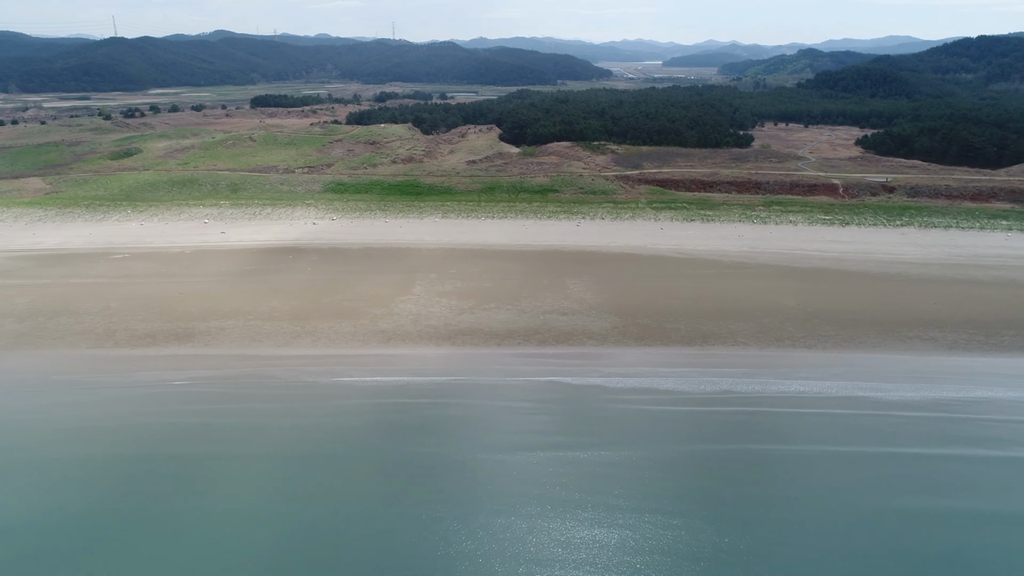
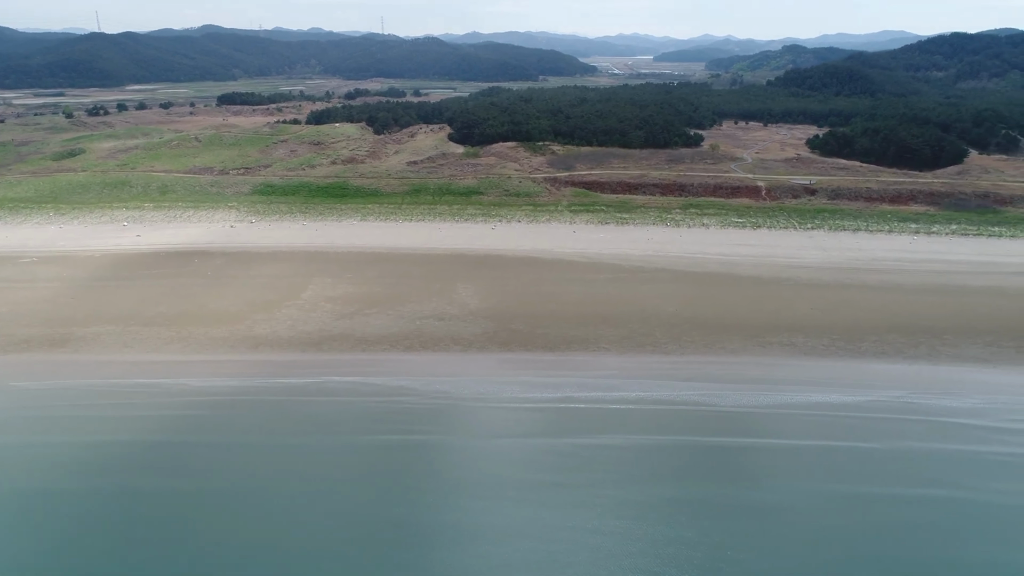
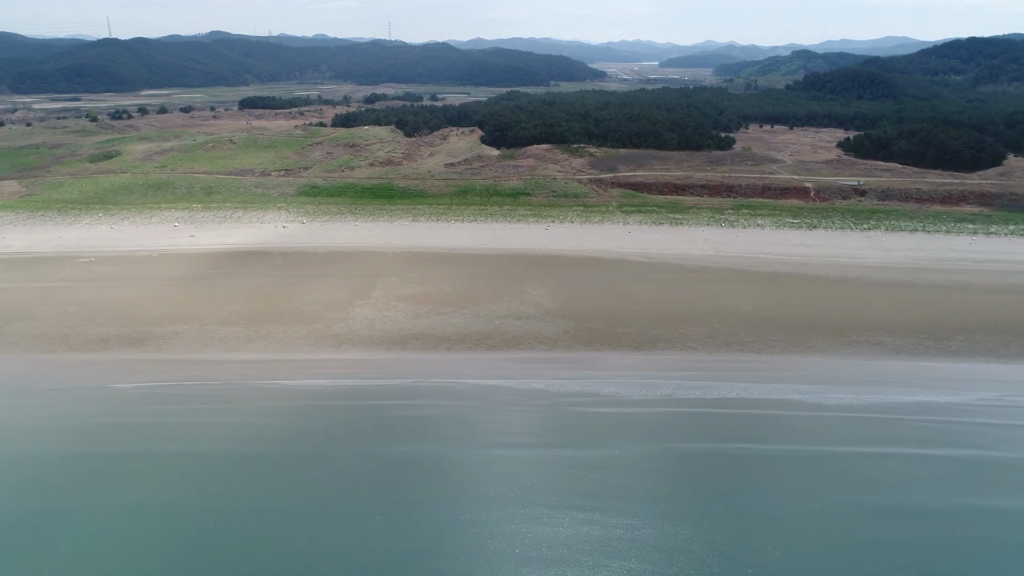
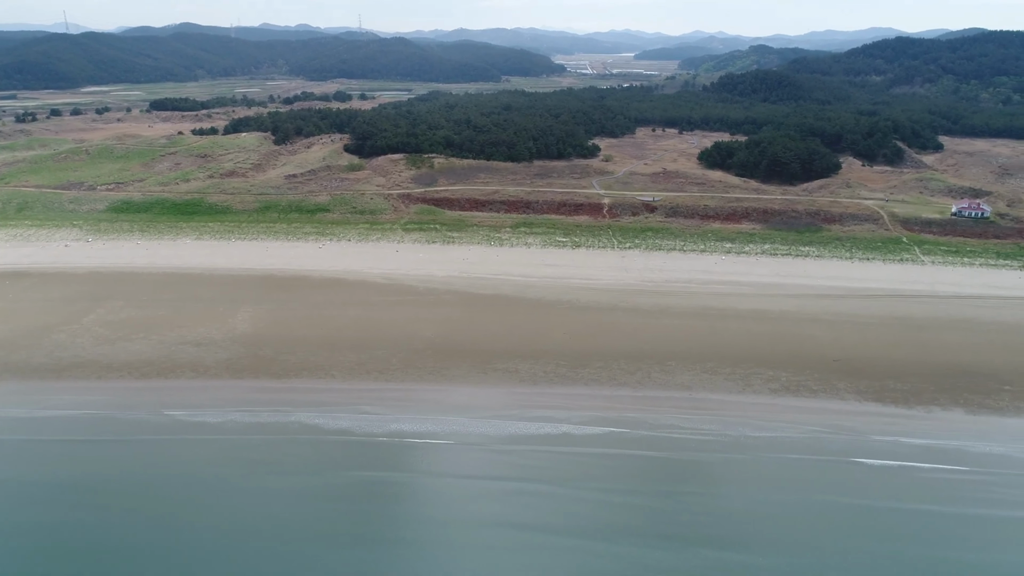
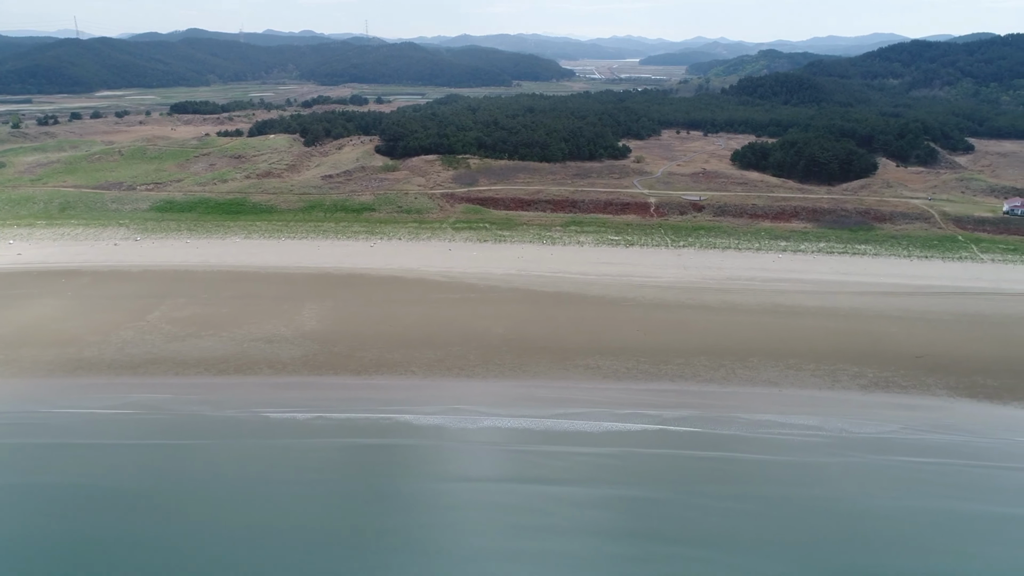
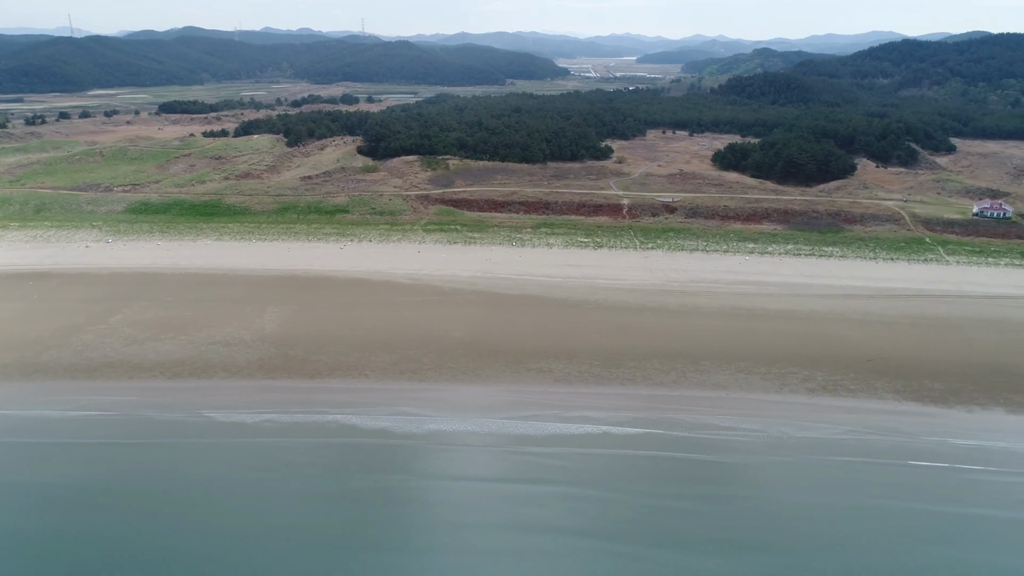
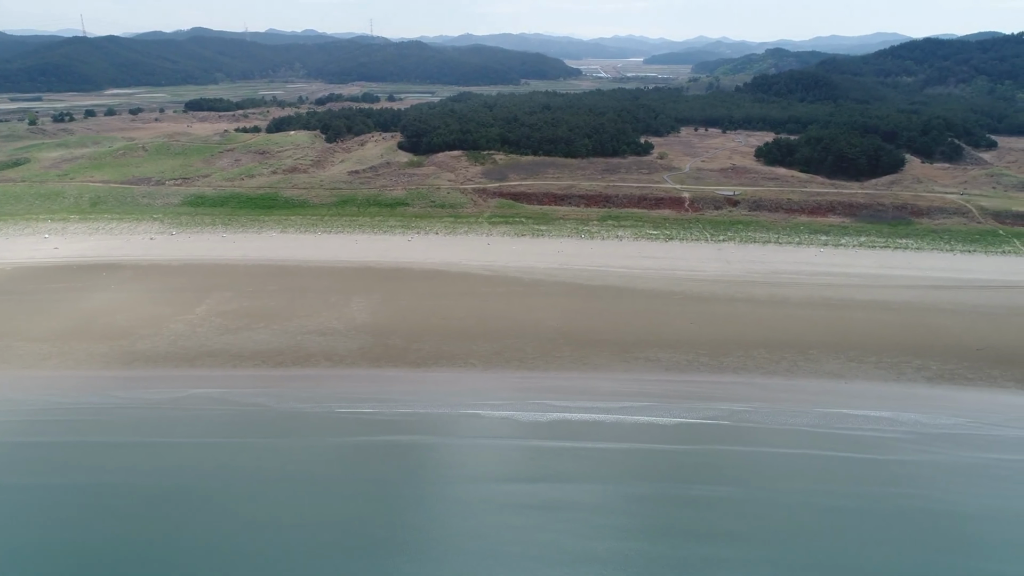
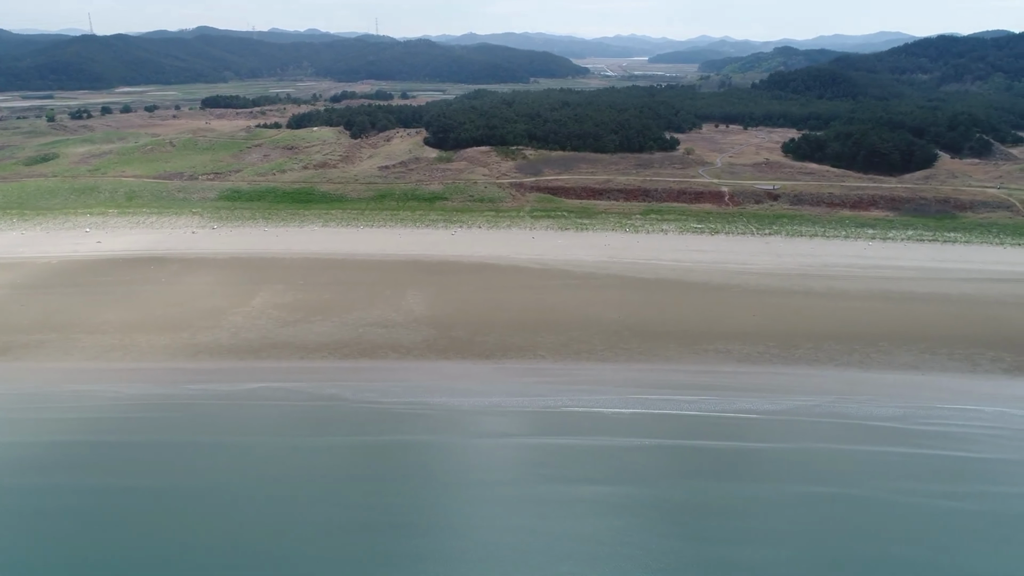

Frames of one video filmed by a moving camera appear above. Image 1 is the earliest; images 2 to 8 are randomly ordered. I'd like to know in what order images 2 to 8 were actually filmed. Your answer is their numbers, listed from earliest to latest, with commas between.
3, 2, 8, 7, 5, 6, 4
